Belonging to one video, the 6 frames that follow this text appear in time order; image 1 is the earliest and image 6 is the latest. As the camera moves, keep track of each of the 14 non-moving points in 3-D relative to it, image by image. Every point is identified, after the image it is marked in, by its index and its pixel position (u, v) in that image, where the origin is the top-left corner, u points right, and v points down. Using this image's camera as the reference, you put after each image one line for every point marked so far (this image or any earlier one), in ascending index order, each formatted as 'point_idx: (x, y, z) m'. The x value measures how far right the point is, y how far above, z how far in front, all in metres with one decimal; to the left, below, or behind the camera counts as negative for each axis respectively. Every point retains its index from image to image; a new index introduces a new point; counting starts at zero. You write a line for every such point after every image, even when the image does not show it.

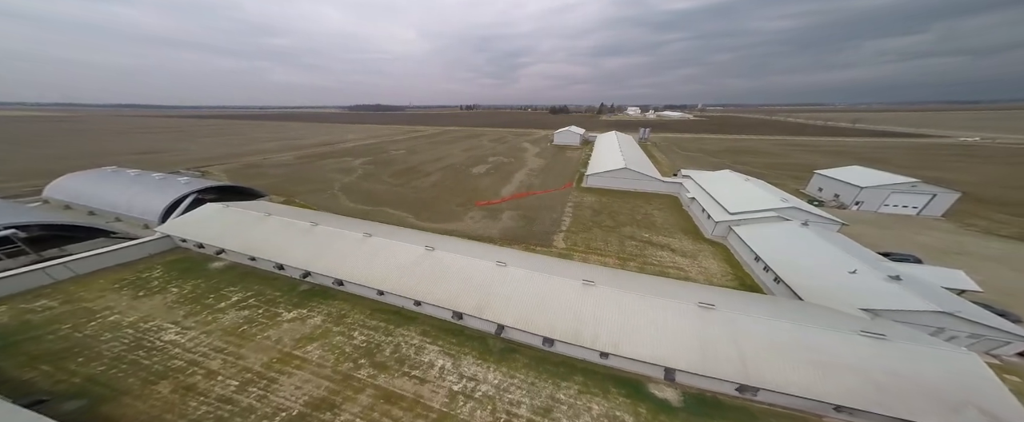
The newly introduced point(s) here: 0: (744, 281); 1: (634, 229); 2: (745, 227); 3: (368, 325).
0: (+11.7, -3.5, +12.8) m
1: (+8.9, -1.3, +18.4) m
2: (+14.2, -1.0, +15.5) m
3: (-6.7, -5.2, +11.8) m
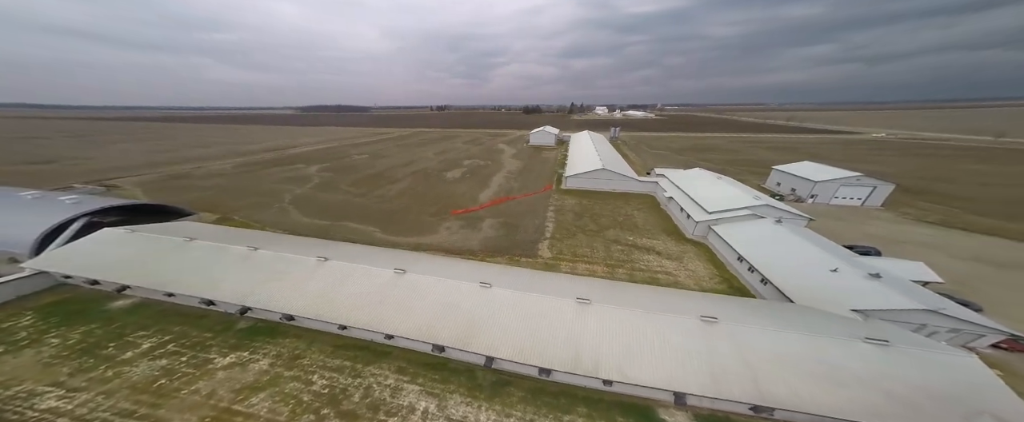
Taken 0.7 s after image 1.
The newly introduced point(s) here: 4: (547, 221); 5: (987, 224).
0: (+11.0, -3.6, +12.8) m
1: (+7.5, -1.5, +18.1) m
2: (+13.1, -0.9, +15.8) m
3: (-7.0, -6.0, +9.9) m
4: (+2.8, -0.8, +19.6) m
5: (+33.0, -0.9, +17.7) m
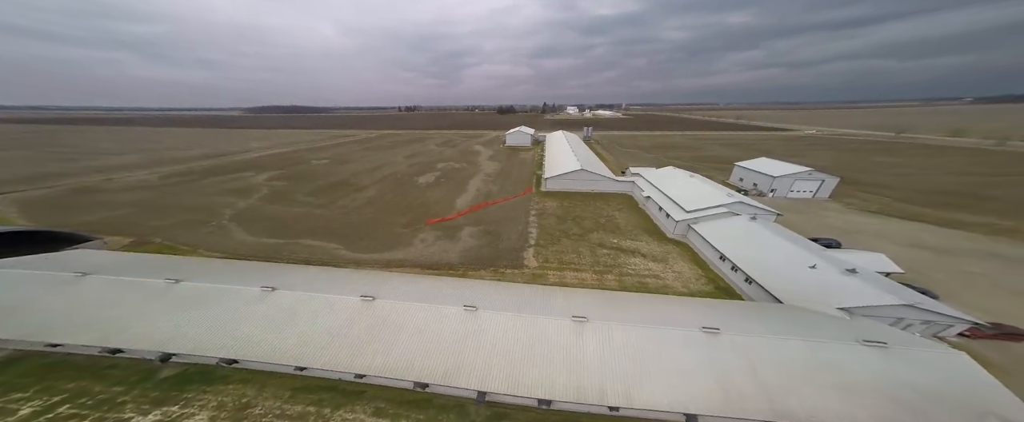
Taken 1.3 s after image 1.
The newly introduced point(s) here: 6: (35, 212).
0: (+10.4, -3.6, +12.9) m
1: (+6.3, -1.7, +17.8) m
2: (+12.0, -0.9, +16.0) m
3: (-7.2, -6.8, +8.2) m
4: (+1.3, -1.2, +18.8) m
5: (+31.6, 0.0, +20.1) m
6: (-34.0, 0.0, +18.2) m
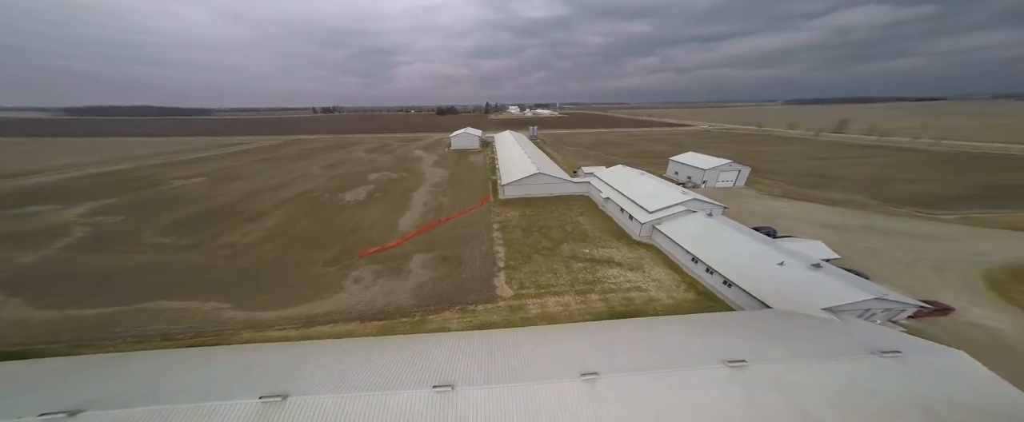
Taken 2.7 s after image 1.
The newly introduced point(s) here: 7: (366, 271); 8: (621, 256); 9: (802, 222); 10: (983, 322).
0: (+9.1, -3.8, +12.7) m
1: (+3.9, -2.2, +16.5) m
2: (+9.8, -0.9, +16.1) m
3: (-6.6, -8.5, +4.2) m
4: (-1.2, -2.2, +16.4) m
5: (+27.9, +1.6, +24.3) m
6: (-35.5, -4.1, +8.0) m
7: (-8.2, -3.3, +14.4) m
8: (+6.5, -2.7, +15.4) m
9: (+20.8, -0.8, +18.2) m
10: (+17.9, -4.2, +9.7) m
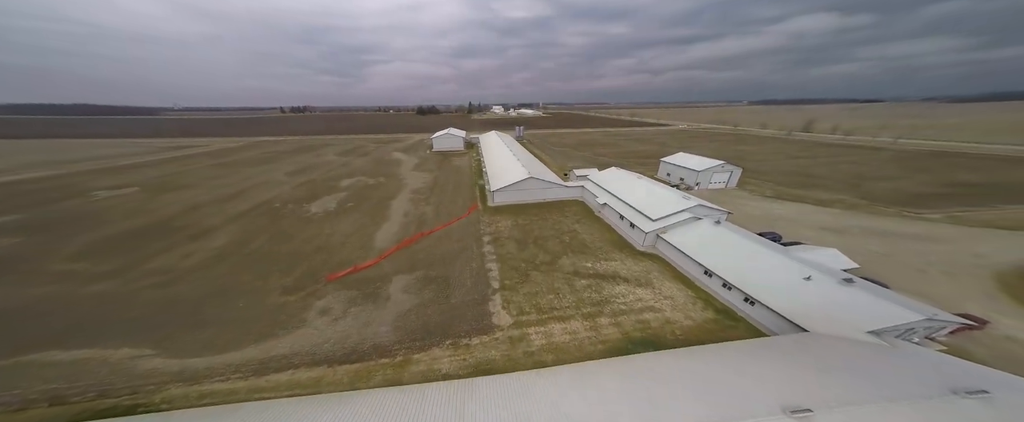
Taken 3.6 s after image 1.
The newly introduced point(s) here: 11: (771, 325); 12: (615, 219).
0: (+9.0, -4.2, +11.5) m
1: (+3.6, -2.8, +15.0) m
2: (+9.5, -1.3, +14.9) m
3: (-6.0, -9.2, +2.1) m
4: (-1.5, -2.8, +14.5) m
5: (+26.9, +1.6, +24.3) m
6: (-35.1, -5.5, +4.0) m
7: (-8.4, -4.2, +12.2) m
8: (+6.3, -3.2, +14.1) m
9: (+20.2, -1.0, +17.8) m
10: (+18.0, -4.4, +9.1) m
11: (+10.3, -4.5, +10.1) m
12: (+7.5, -0.6, +18.6) m
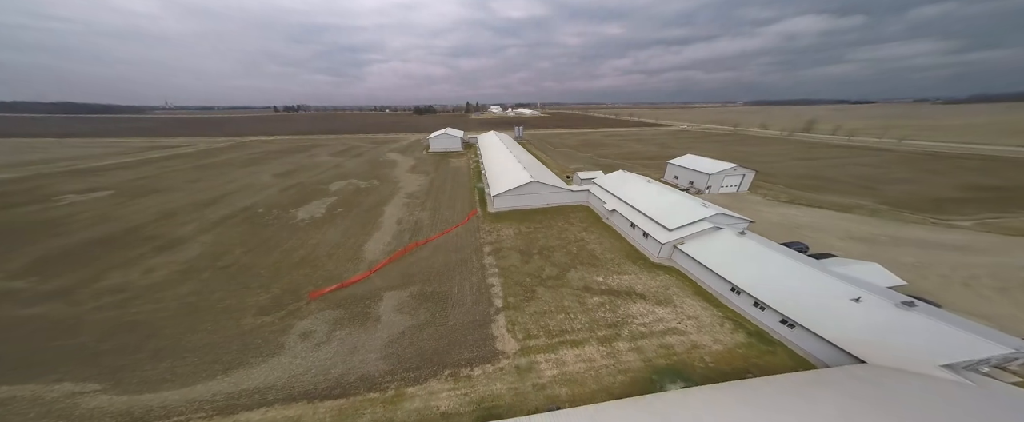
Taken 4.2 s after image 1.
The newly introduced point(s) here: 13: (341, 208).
0: (+9.3, -4.6, +10.2) m
1: (+3.8, -3.2, +13.6) m
2: (+9.7, -1.7, +13.7) m
3: (-5.6, -9.7, +0.7) m
4: (-1.2, -3.2, +13.2) m
5: (+27.0, +1.2, +23.2) m
6: (-34.8, -6.0, +2.3) m
7: (-8.1, -4.6, +10.7) m
8: (+6.5, -3.6, +12.8) m
9: (+20.4, -1.4, +16.6) m
10: (+18.3, -4.8, +7.9) m
11: (+10.5, -4.9, +8.9) m
12: (+7.6, -1.0, +17.3) m
13: (-13.2, +0.3, +19.7) m
